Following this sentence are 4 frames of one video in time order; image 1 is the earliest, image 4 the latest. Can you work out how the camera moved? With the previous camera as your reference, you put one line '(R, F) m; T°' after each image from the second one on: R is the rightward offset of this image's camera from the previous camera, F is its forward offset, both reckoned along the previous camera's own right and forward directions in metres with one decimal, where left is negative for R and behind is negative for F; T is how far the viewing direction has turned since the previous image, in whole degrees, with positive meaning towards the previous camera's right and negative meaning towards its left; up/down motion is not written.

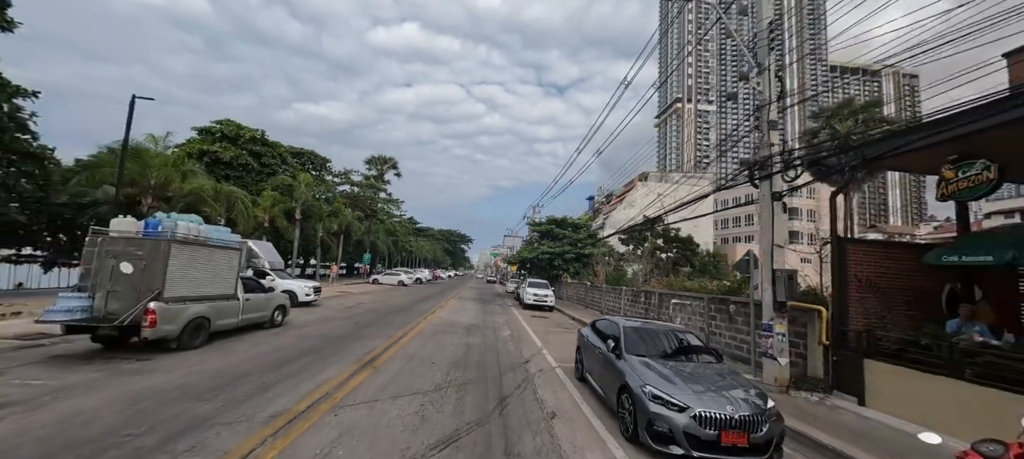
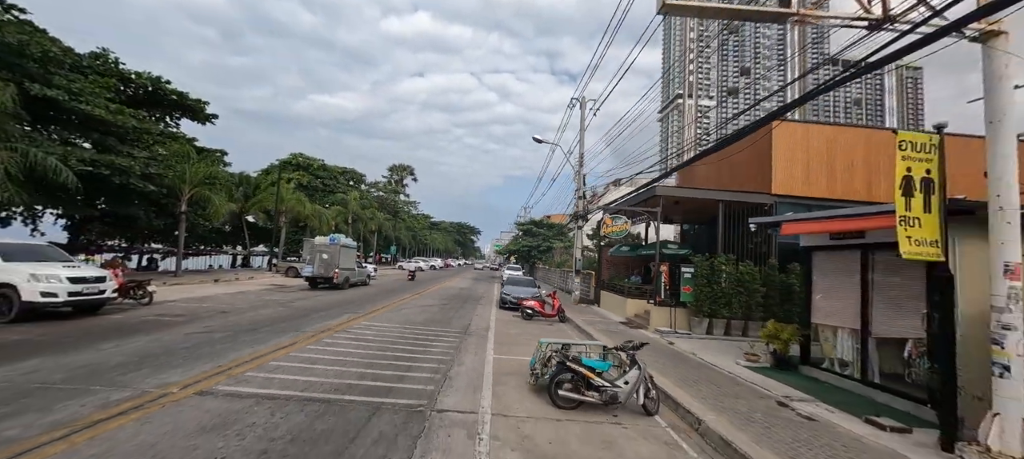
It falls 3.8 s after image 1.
(+2.7, -11.7) m; -2°
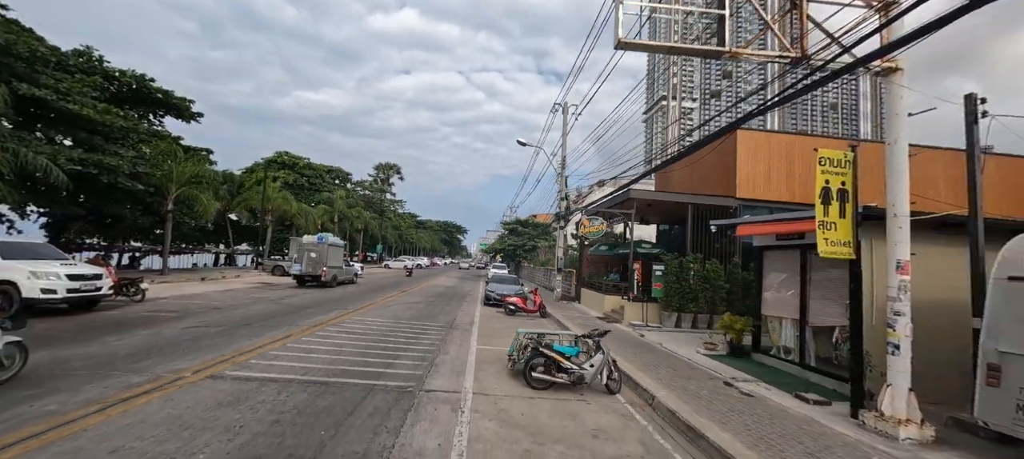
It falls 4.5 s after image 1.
(+0.1, -0.7) m; +2°
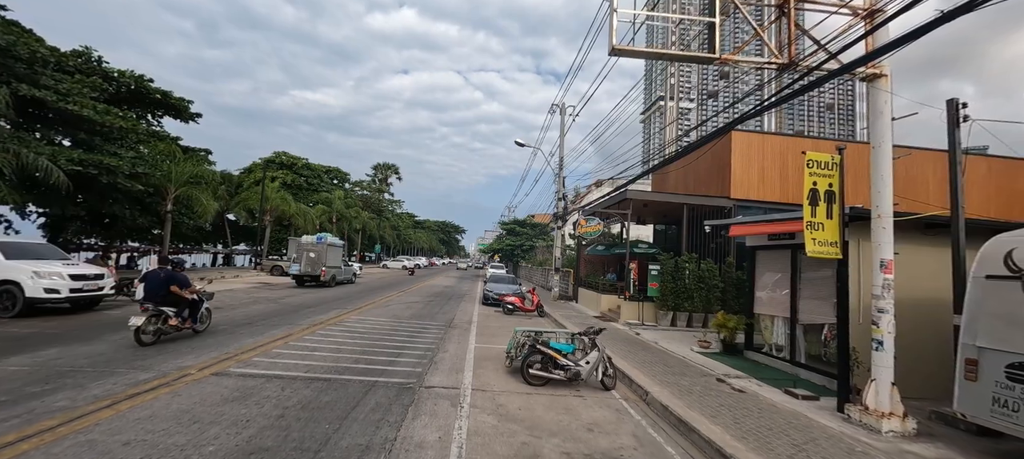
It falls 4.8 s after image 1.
(0.0, -0.2) m; 0°
